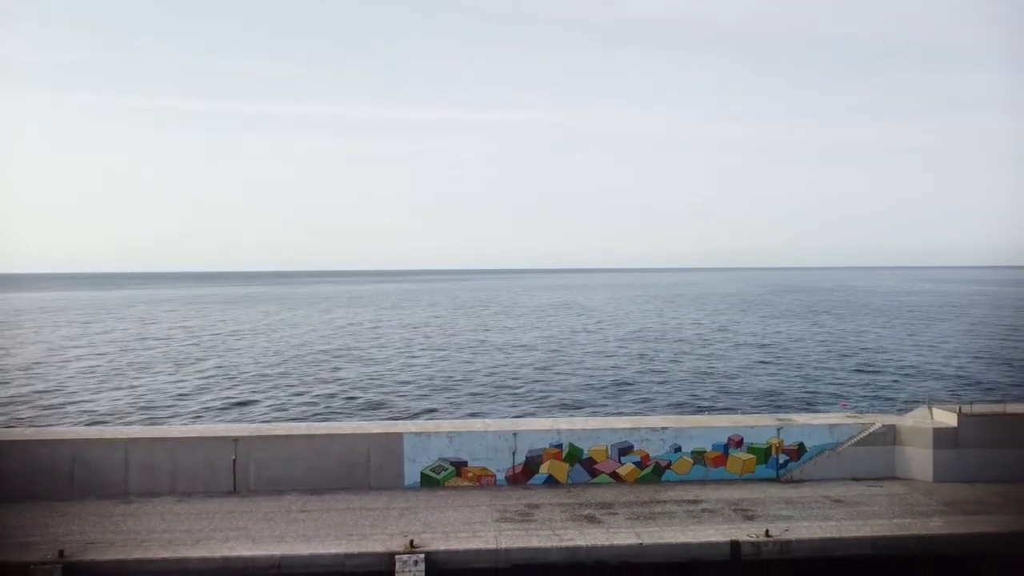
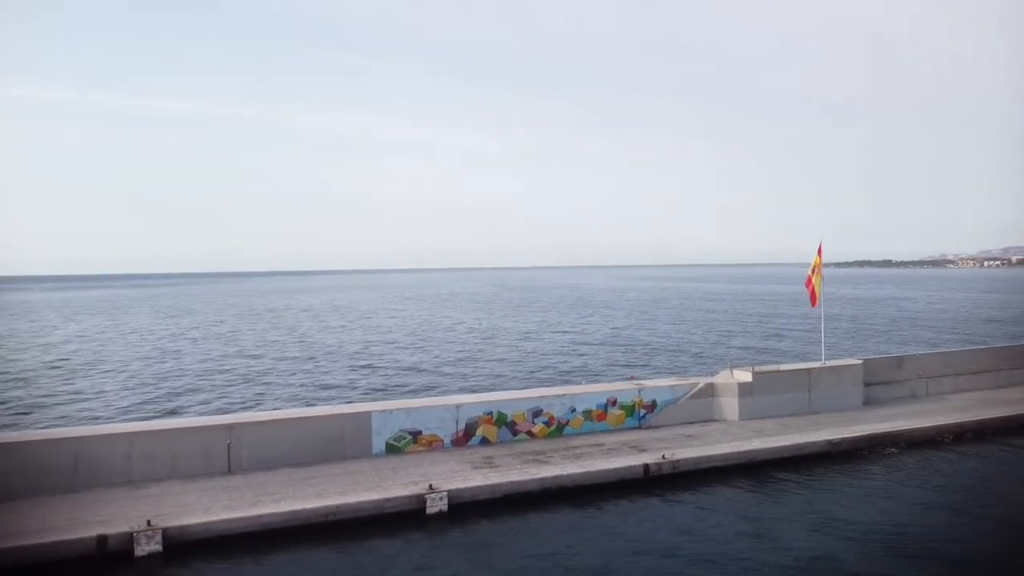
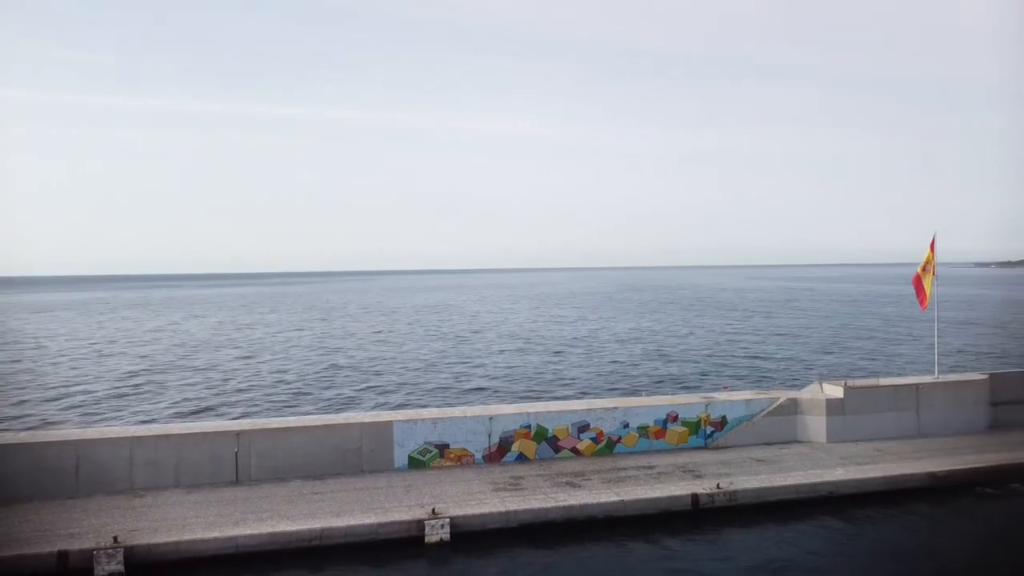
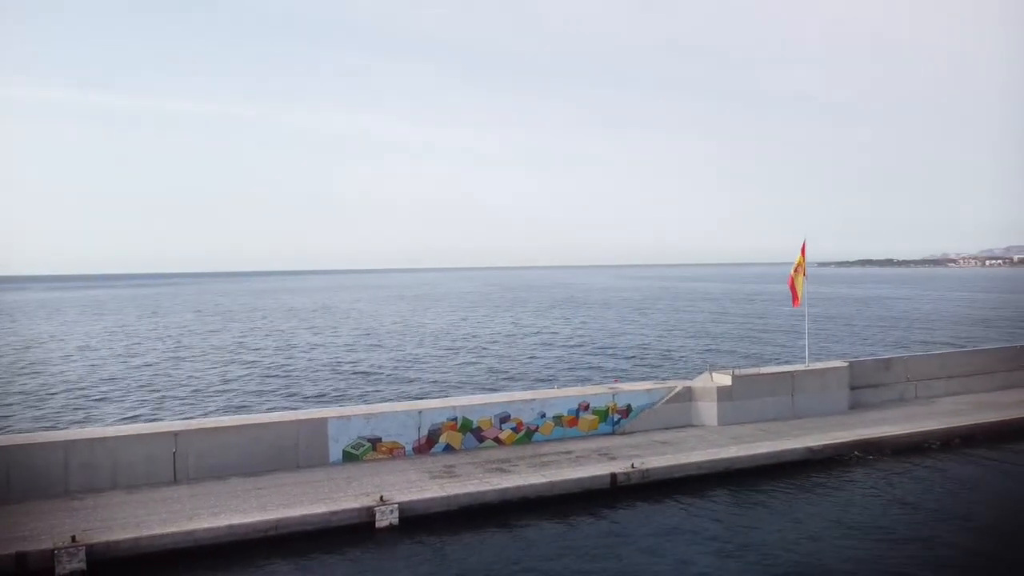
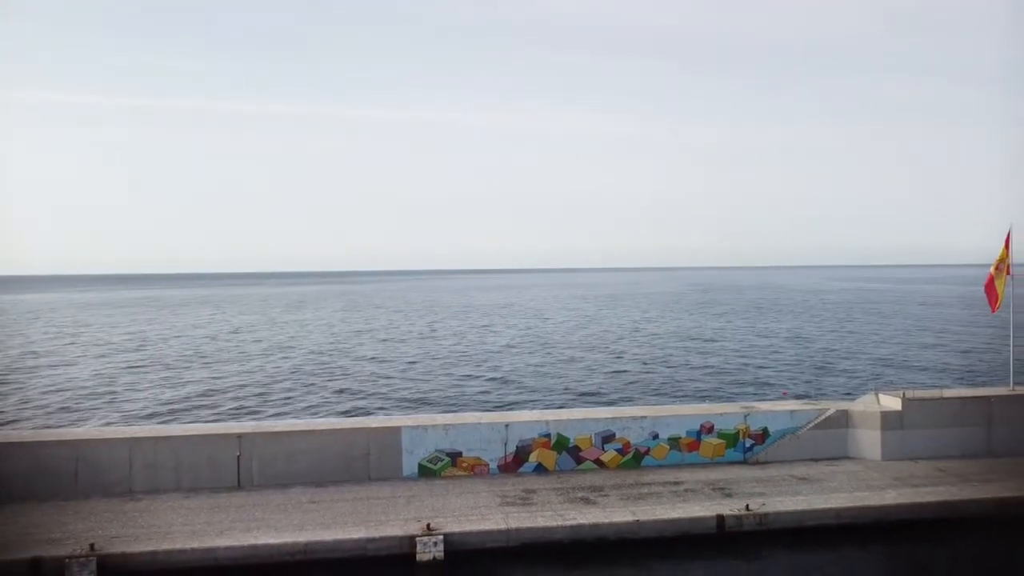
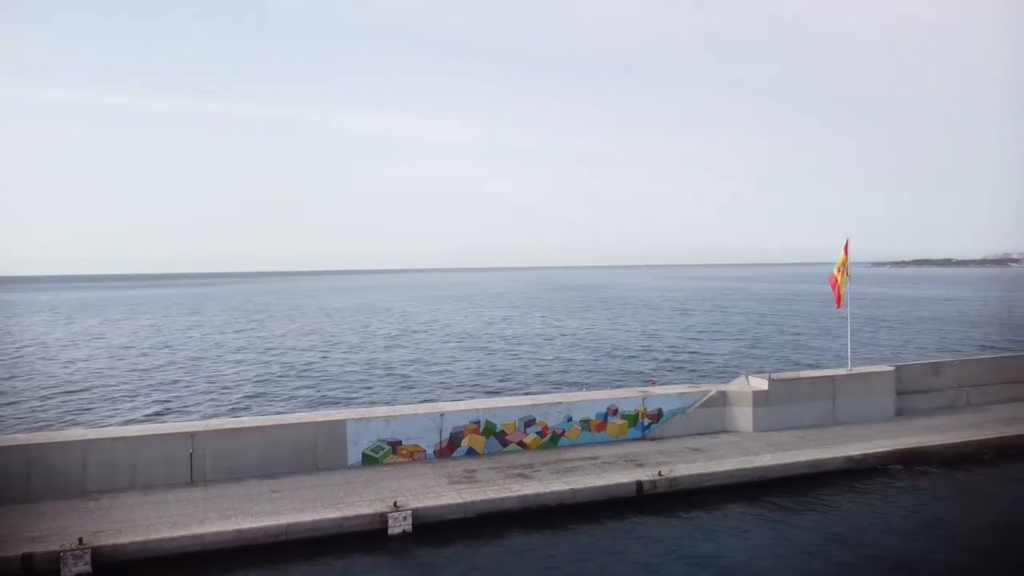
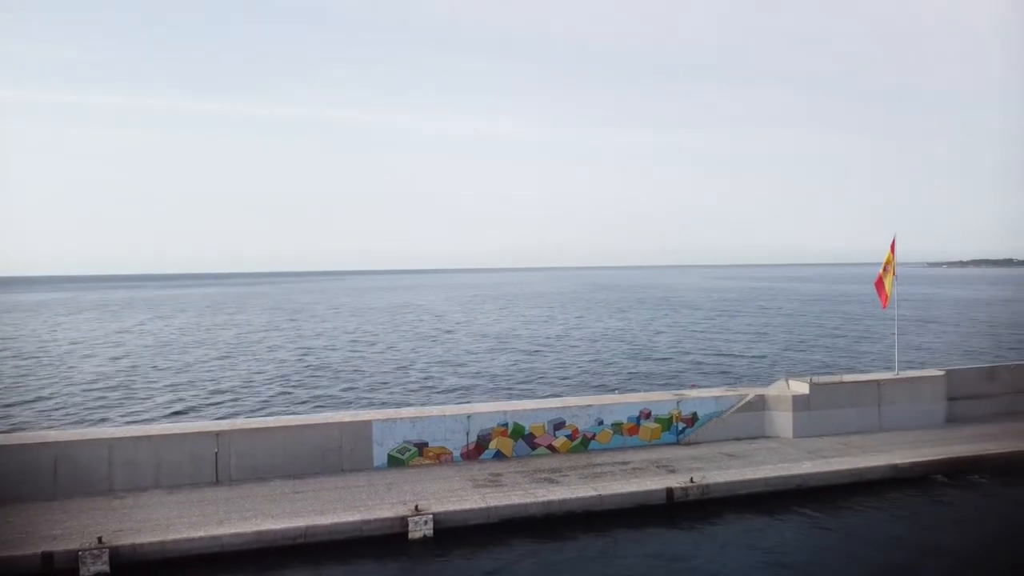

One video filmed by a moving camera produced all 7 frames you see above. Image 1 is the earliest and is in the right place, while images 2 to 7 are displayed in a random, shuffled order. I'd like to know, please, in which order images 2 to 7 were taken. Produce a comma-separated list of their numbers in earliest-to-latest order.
5, 3, 7, 6, 4, 2
